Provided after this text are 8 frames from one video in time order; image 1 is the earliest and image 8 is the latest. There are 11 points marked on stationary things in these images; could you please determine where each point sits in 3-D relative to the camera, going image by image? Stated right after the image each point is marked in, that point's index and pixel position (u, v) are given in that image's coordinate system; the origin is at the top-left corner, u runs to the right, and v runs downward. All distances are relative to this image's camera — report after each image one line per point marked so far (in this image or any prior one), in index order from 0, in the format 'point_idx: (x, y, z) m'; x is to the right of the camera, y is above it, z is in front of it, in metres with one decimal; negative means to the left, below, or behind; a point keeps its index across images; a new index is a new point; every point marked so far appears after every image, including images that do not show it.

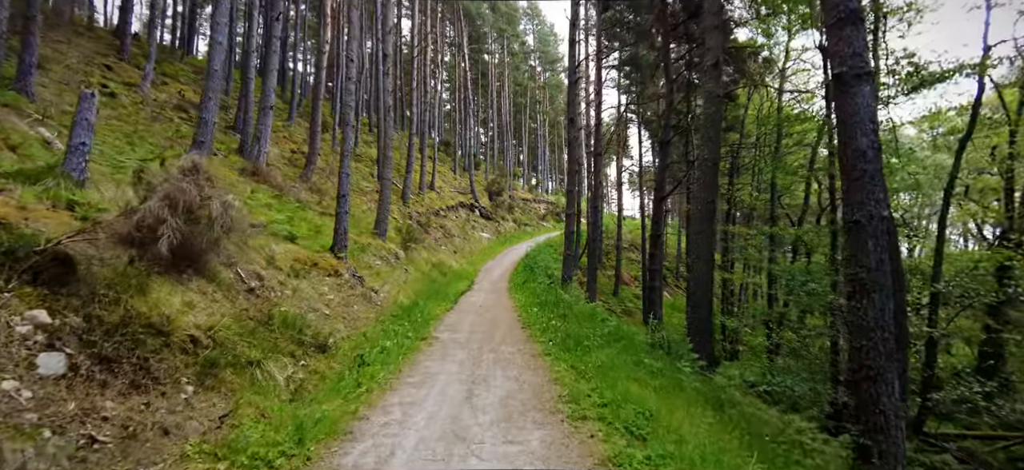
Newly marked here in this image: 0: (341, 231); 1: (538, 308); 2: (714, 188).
0: (-3.7, +0.1, +12.2) m
1: (+0.5, -1.7, +12.8) m
2: (+4.3, +1.0, +12.0) m
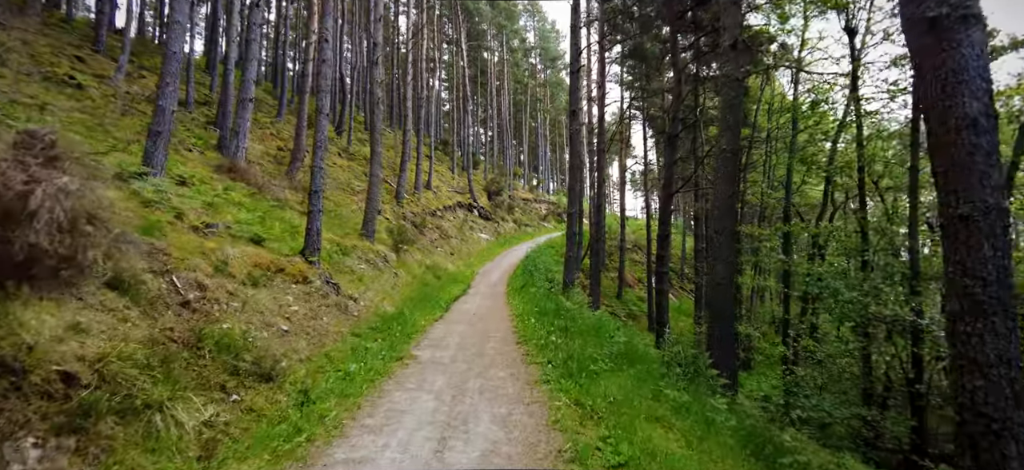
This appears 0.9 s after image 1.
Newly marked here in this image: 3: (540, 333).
0: (-3.8, +0.1, +10.9) m
1: (+0.4, -1.7, +11.4) m
2: (+4.2, +1.0, +10.6) m
3: (+0.5, -1.7, +9.8) m
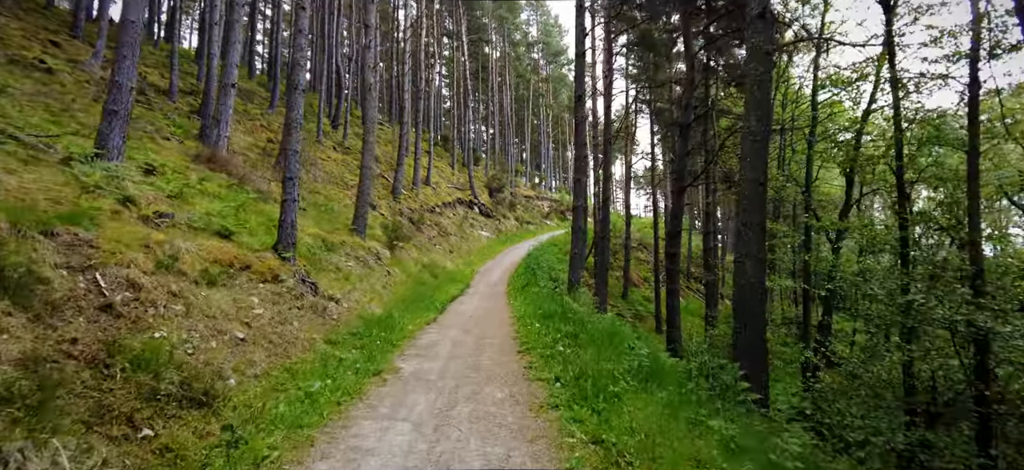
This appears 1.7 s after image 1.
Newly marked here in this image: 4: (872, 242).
0: (-3.8, +0.2, +9.7) m
1: (+0.5, -1.6, +10.2) m
2: (+4.2, +1.1, +9.4) m
3: (+0.5, -1.6, +8.6) m
4: (+8.0, -0.1, +12.6) m
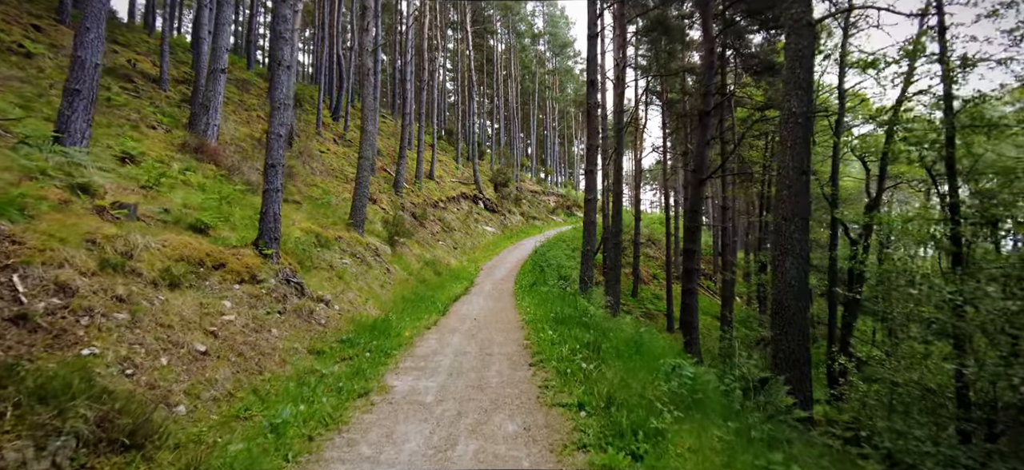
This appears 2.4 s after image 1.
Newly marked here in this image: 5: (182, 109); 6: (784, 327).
0: (-3.7, +0.3, +8.6) m
1: (+0.6, -1.5, +9.2) m
2: (+4.3, +1.2, +8.3) m
3: (+0.6, -1.5, +7.6) m
4: (+8.2, 0.0, +11.5) m
5: (-10.8, +4.1, +18.4) m
6: (+4.0, -1.3, +8.2) m
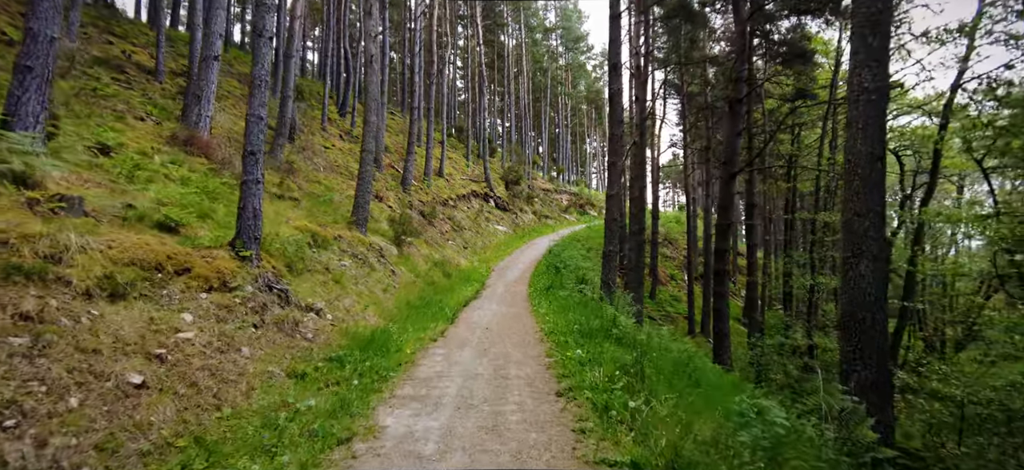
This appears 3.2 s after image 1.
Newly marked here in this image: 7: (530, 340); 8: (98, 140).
0: (-3.4, +0.3, +7.5) m
1: (+0.9, -1.5, +7.9) m
2: (+4.6, +1.2, +7.0) m
3: (+0.8, -1.5, +6.3) m
4: (+8.5, 0.0, +10.1) m
5: (-10.4, +4.1, +17.4) m
6: (+4.2, -1.3, +6.8) m
7: (+0.3, -1.6, +8.4) m
8: (-7.6, +1.8, +10.4) m
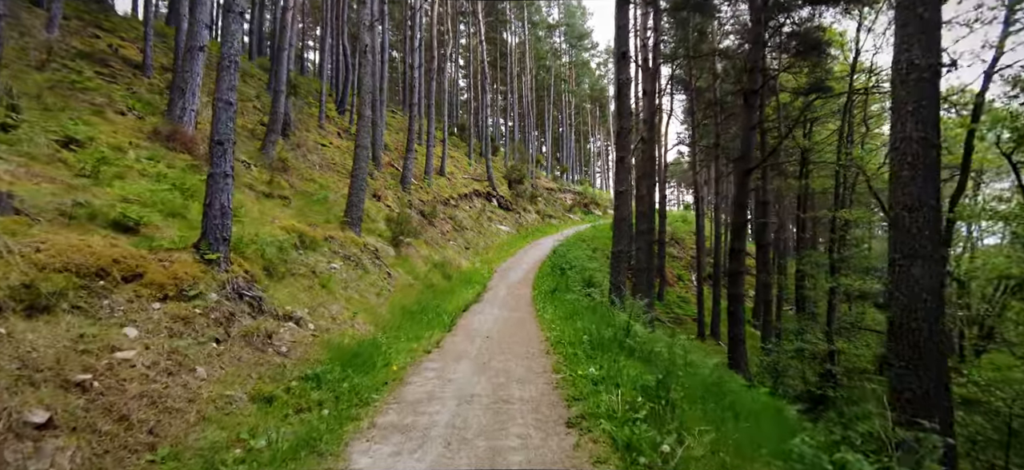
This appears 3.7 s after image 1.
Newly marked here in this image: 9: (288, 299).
0: (-3.4, +0.3, +6.6) m
1: (+0.9, -1.5, +7.1) m
2: (+4.6, +1.2, +6.1) m
3: (+0.9, -1.5, +5.5) m
4: (+8.6, 0.0, +9.2) m
5: (-10.3, +4.1, +16.6) m
6: (+4.2, -1.3, +6.0) m
7: (+0.3, -1.6, +7.6) m
8: (-7.6, +1.7, +9.6) m
9: (-3.1, -0.9, +7.8) m
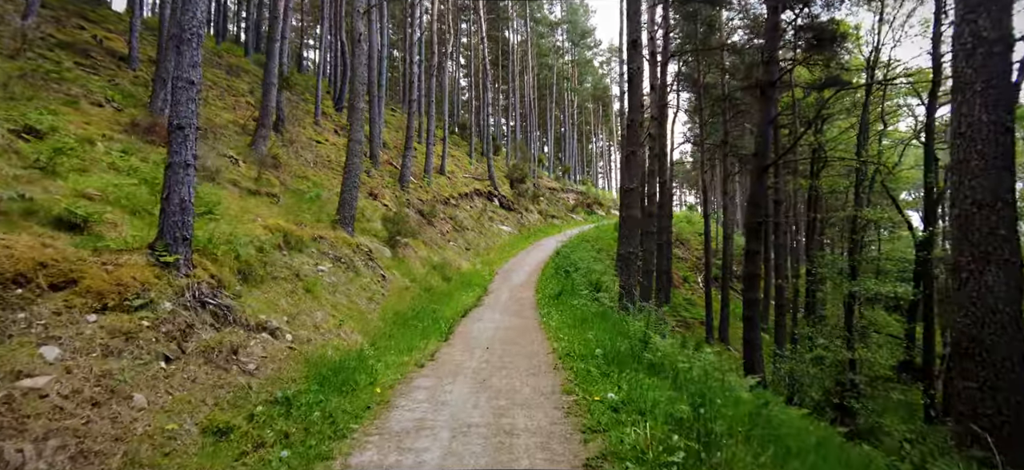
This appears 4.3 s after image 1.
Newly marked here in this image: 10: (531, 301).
0: (-3.4, +0.3, +5.8) m
1: (+0.9, -1.4, +6.2) m
2: (+4.6, +1.2, +5.2) m
3: (+0.9, -1.5, +4.6) m
4: (+8.6, 0.0, +8.3) m
5: (-10.2, +4.1, +15.8) m
6: (+4.3, -1.3, +5.1) m
7: (+0.3, -1.6, +6.7) m
8: (-7.5, +1.8, +8.8) m
9: (-3.0, -0.9, +7.0) m
10: (+0.5, -1.6, +13.9) m
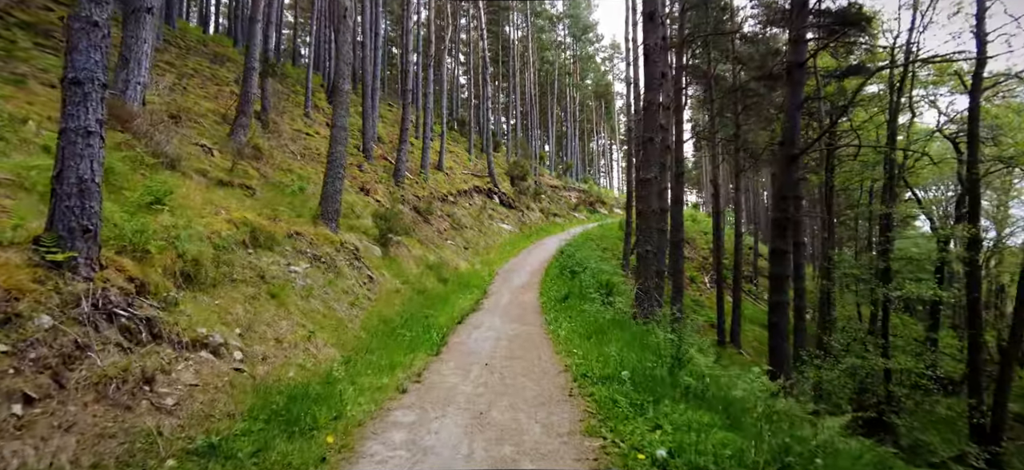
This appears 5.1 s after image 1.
0: (-3.3, +0.4, +4.4) m
1: (+1.0, -1.4, +4.9) m
2: (+4.7, +1.3, +3.9) m
3: (+0.9, -1.4, +3.3) m
4: (+8.6, +0.1, +7.0) m
5: (-10.2, +4.2, +14.4) m
6: (+4.3, -1.2, +3.7) m
7: (+0.4, -1.5, +5.4) m
8: (-7.5, +1.8, +7.4) m
9: (-3.0, -0.8, +5.6) m
10: (+0.5, -1.5, +12.6) m
